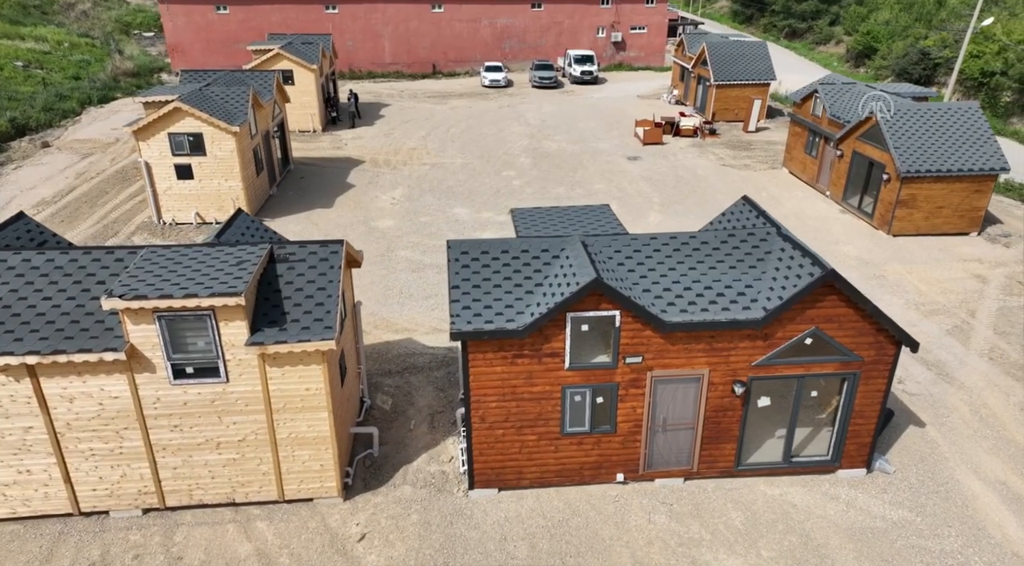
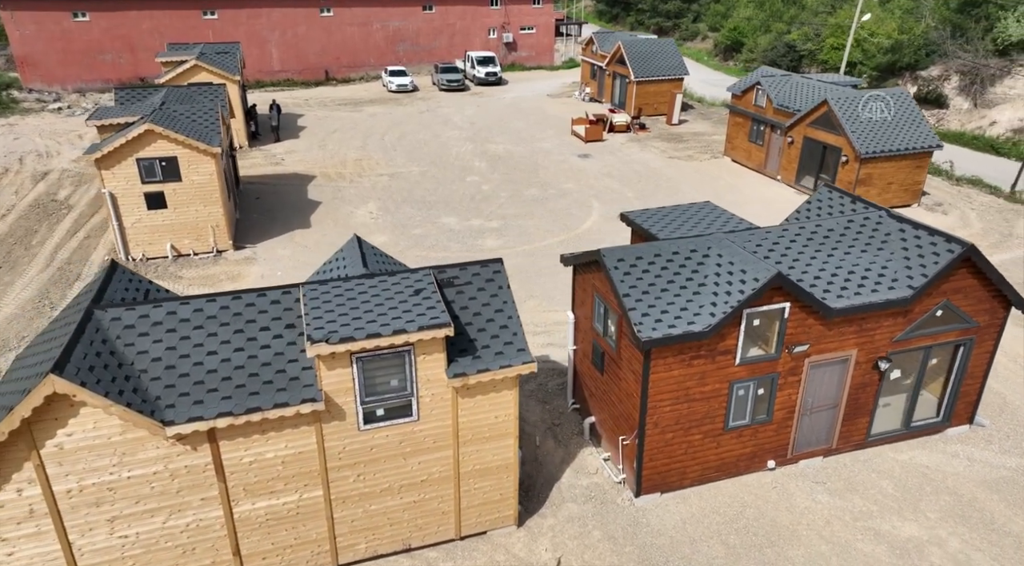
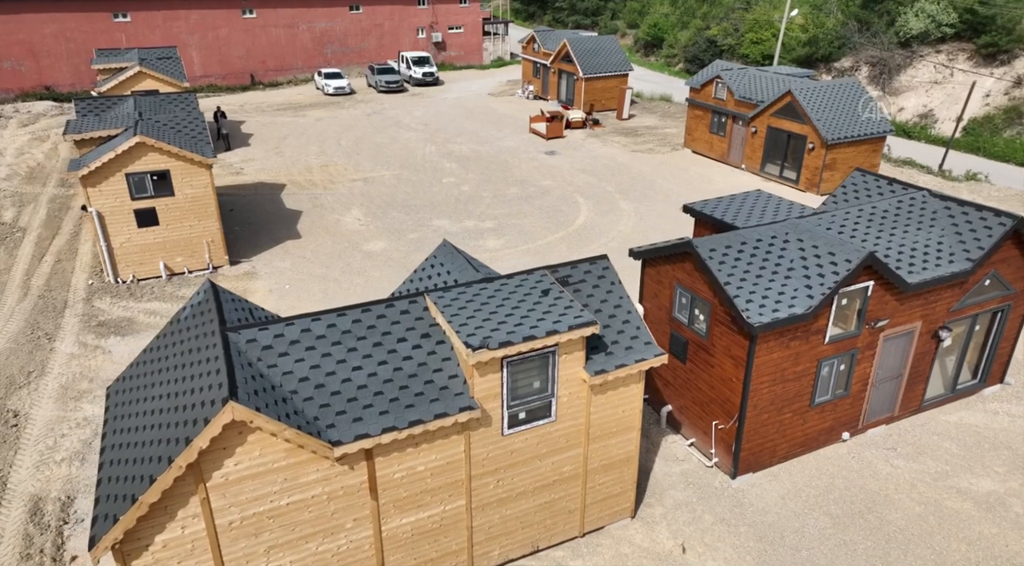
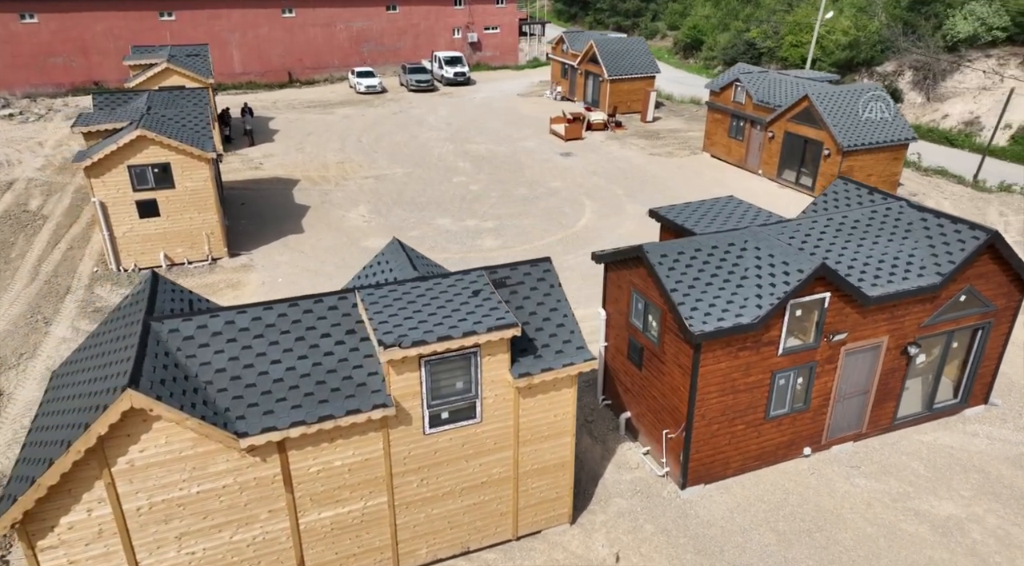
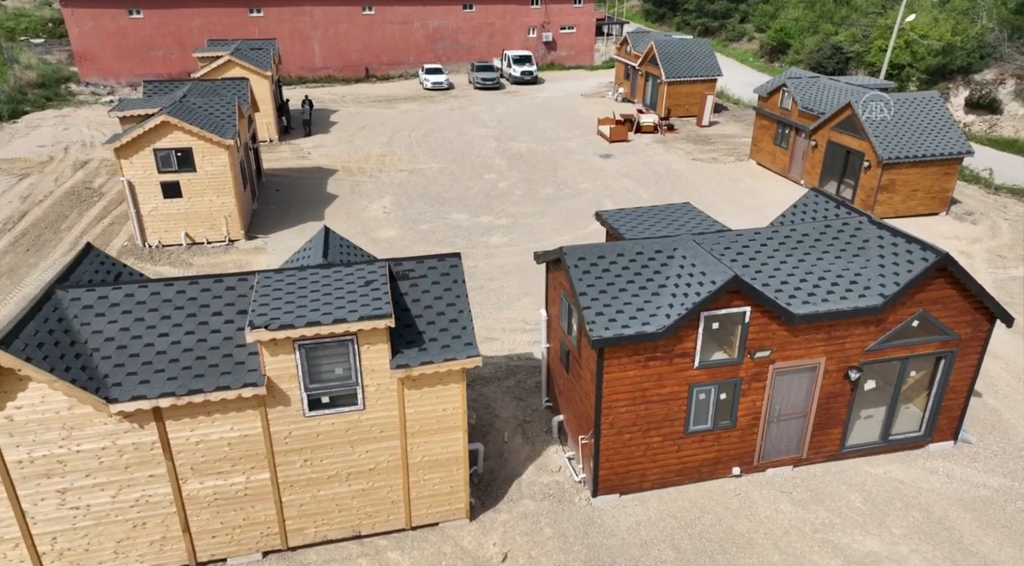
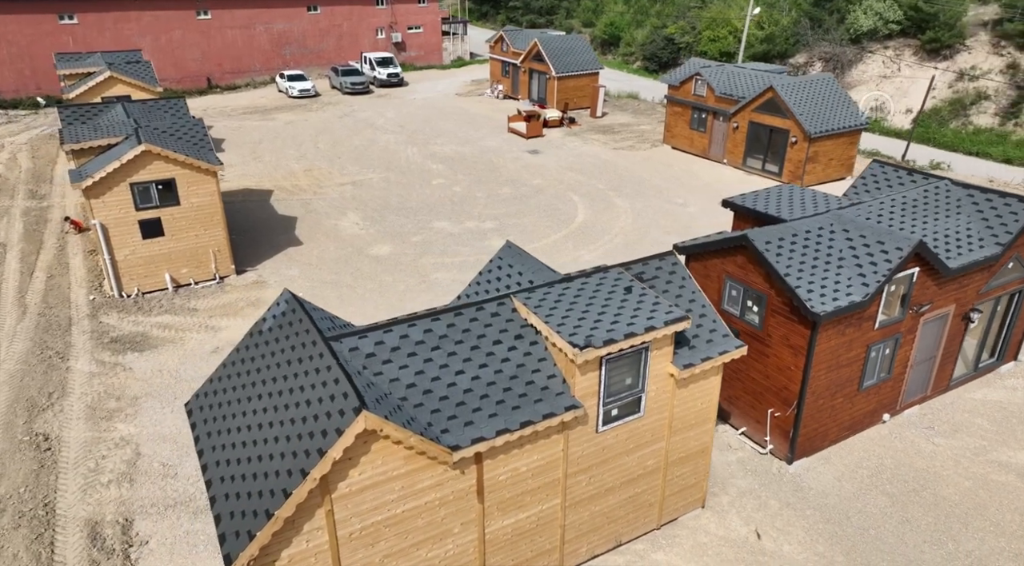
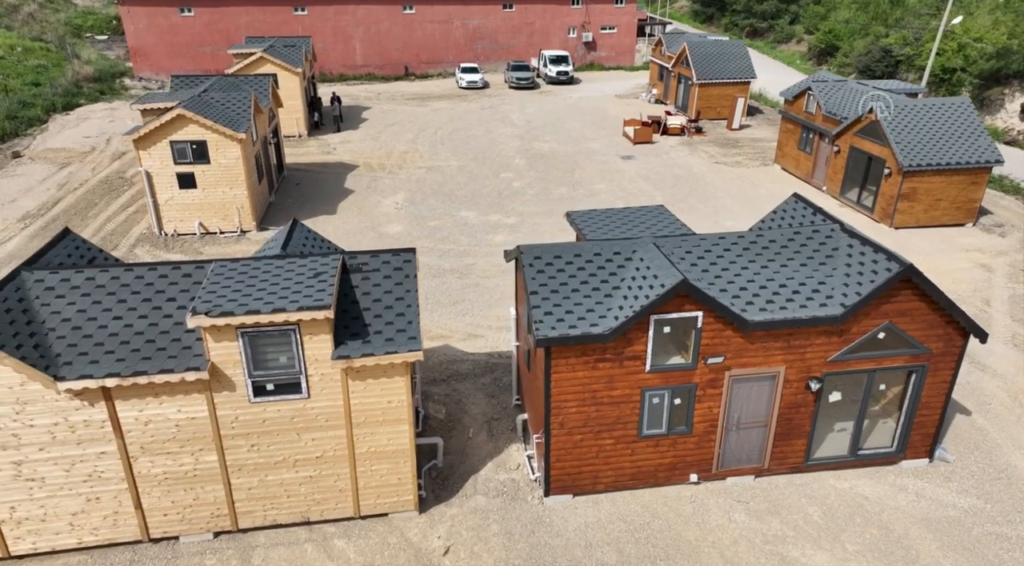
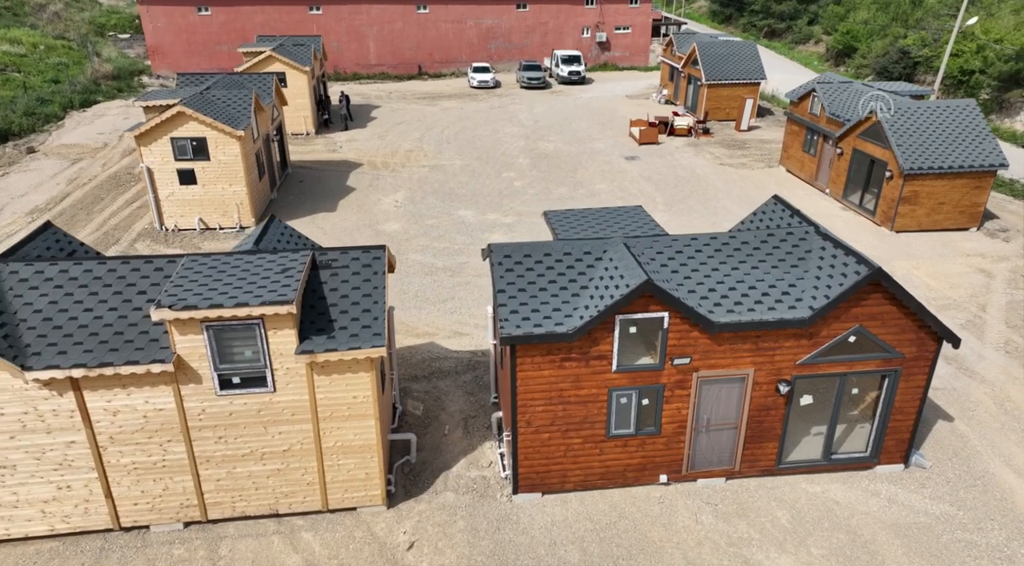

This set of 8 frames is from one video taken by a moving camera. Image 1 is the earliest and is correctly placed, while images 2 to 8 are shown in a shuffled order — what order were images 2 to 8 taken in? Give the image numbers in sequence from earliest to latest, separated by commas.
8, 7, 5, 2, 4, 3, 6
